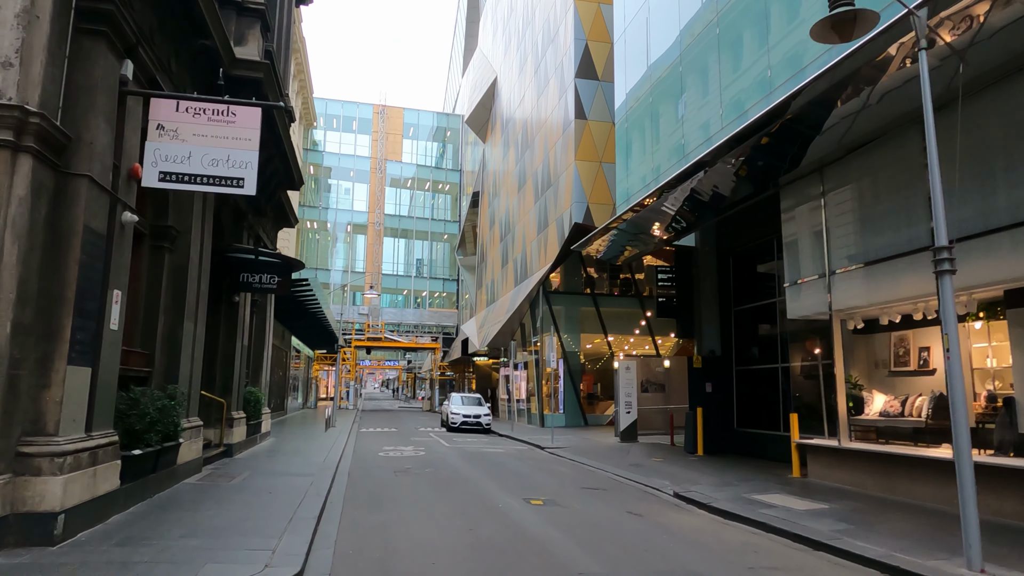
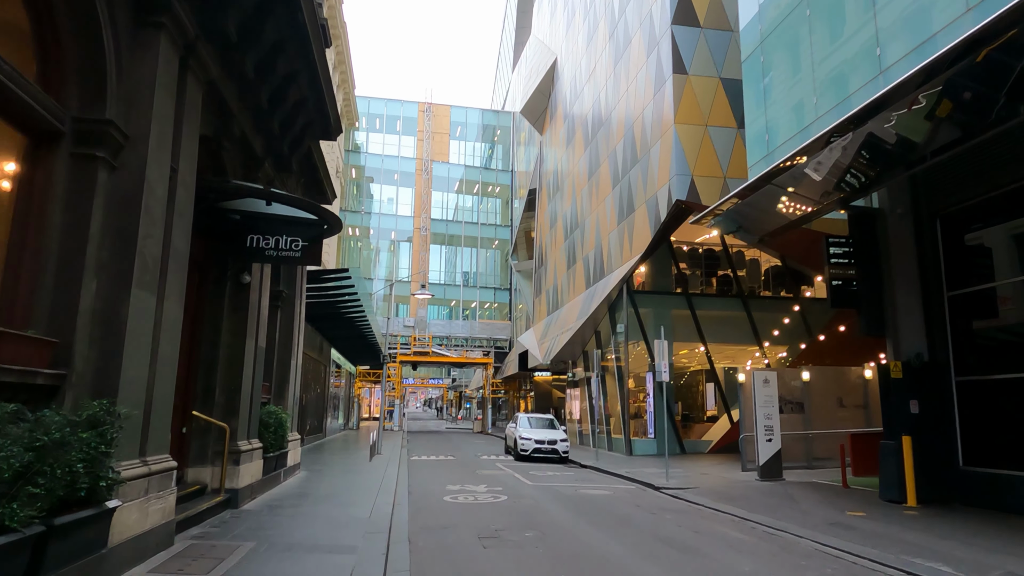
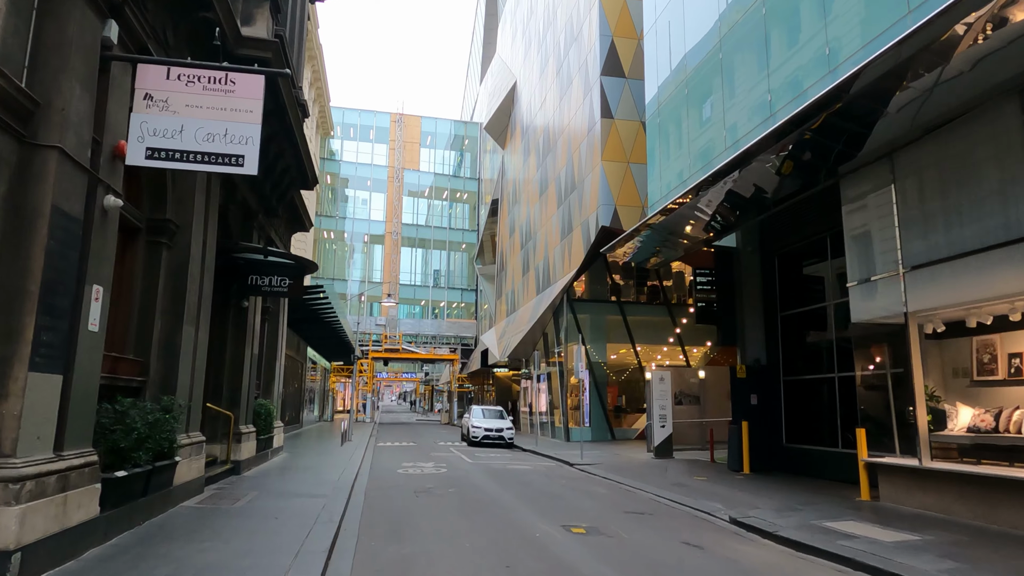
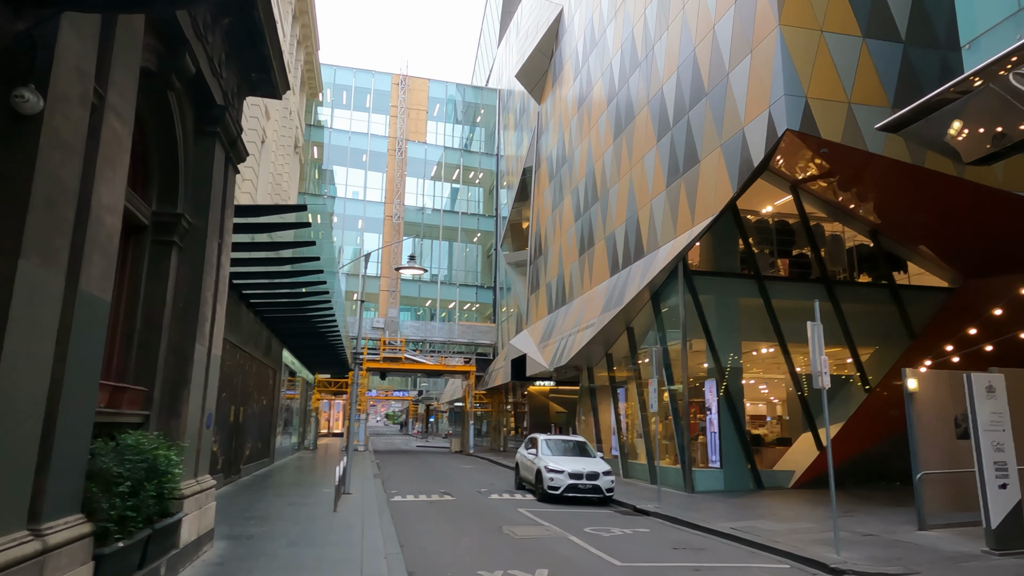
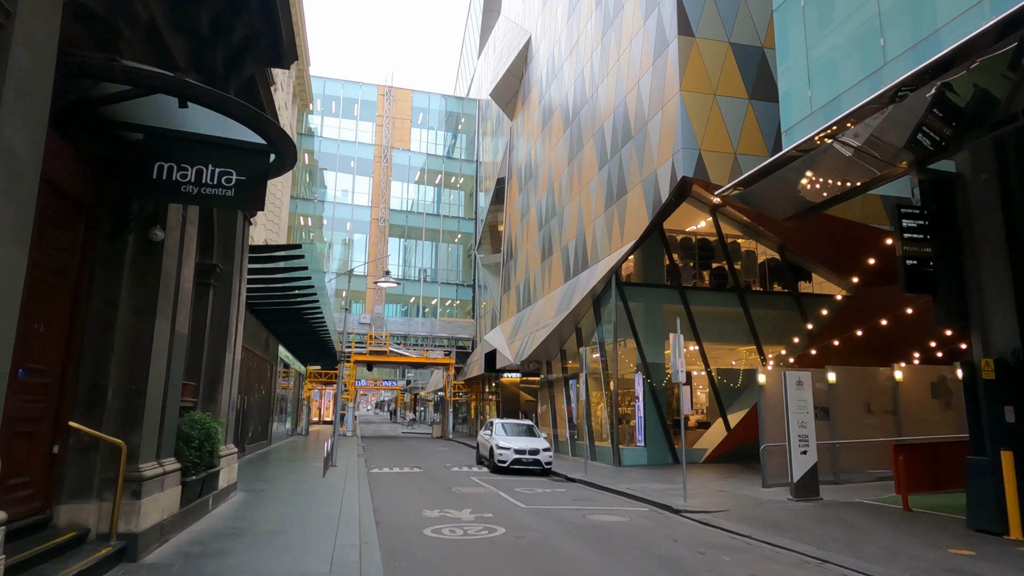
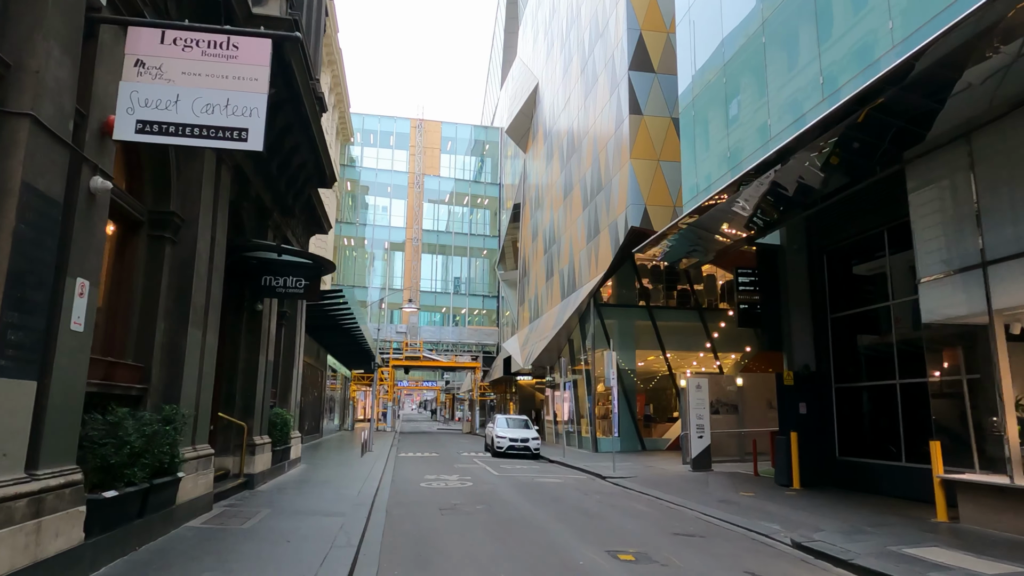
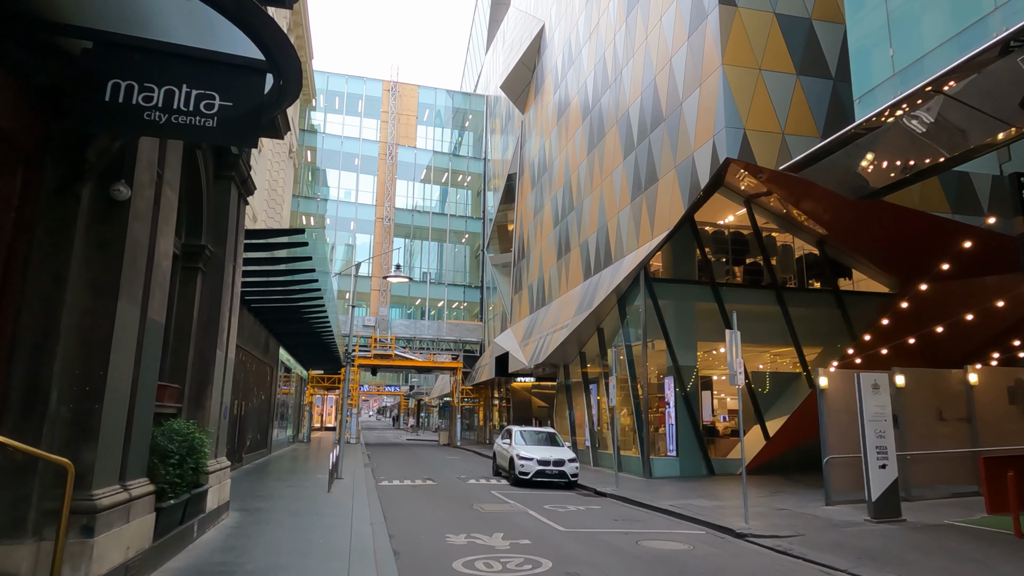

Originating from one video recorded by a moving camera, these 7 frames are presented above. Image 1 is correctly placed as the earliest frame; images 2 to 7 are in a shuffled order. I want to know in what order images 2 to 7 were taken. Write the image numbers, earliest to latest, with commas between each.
3, 6, 2, 5, 7, 4
